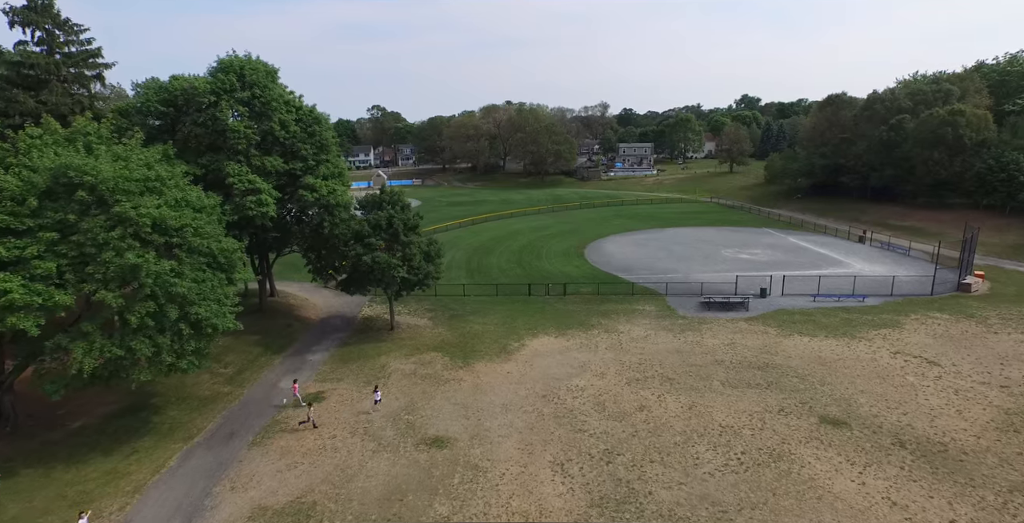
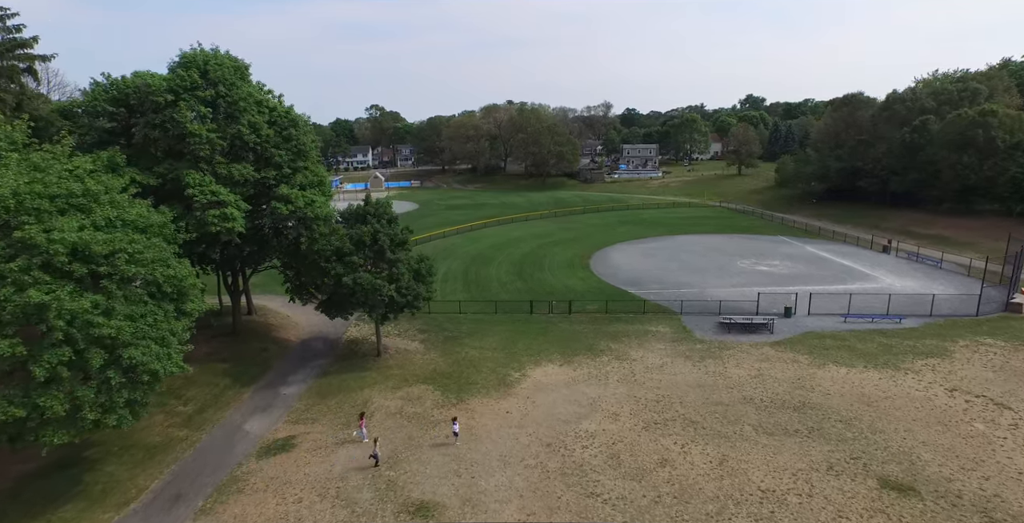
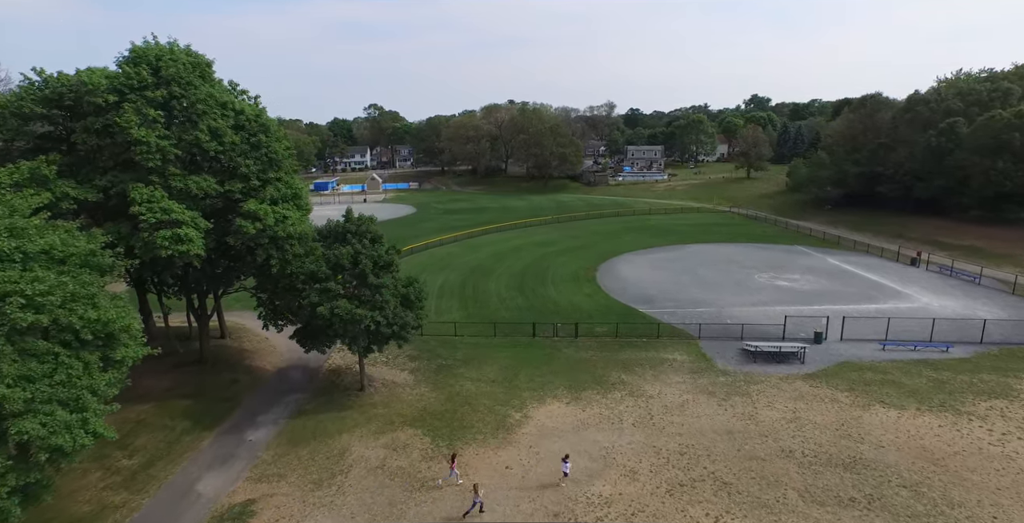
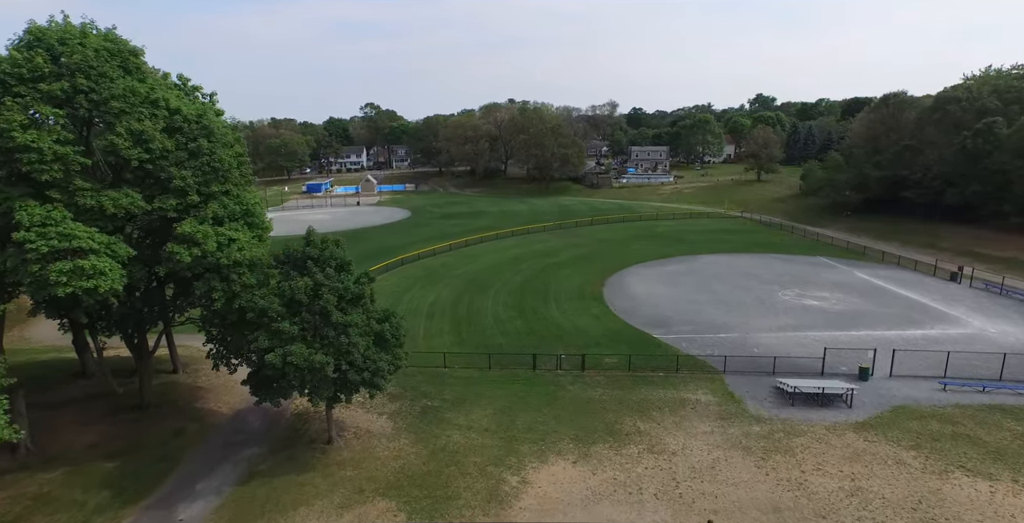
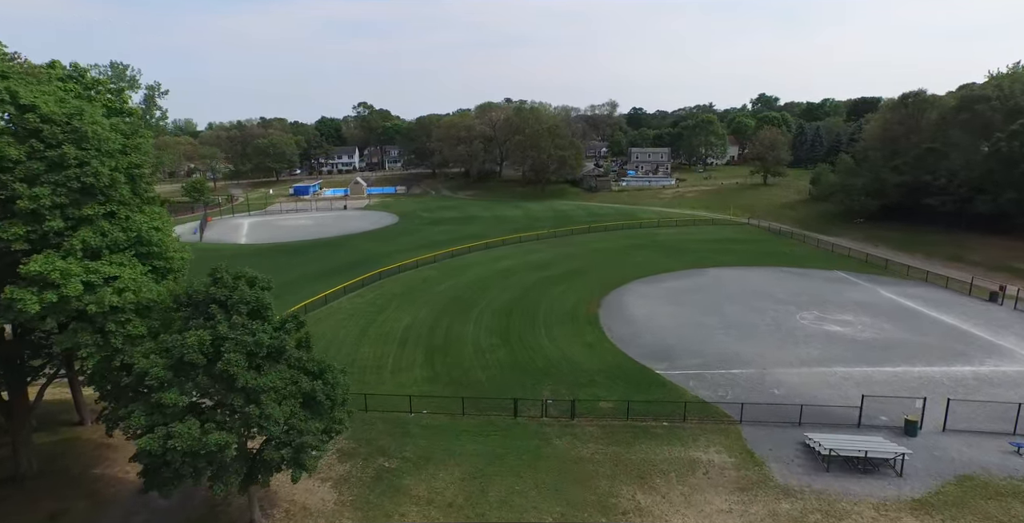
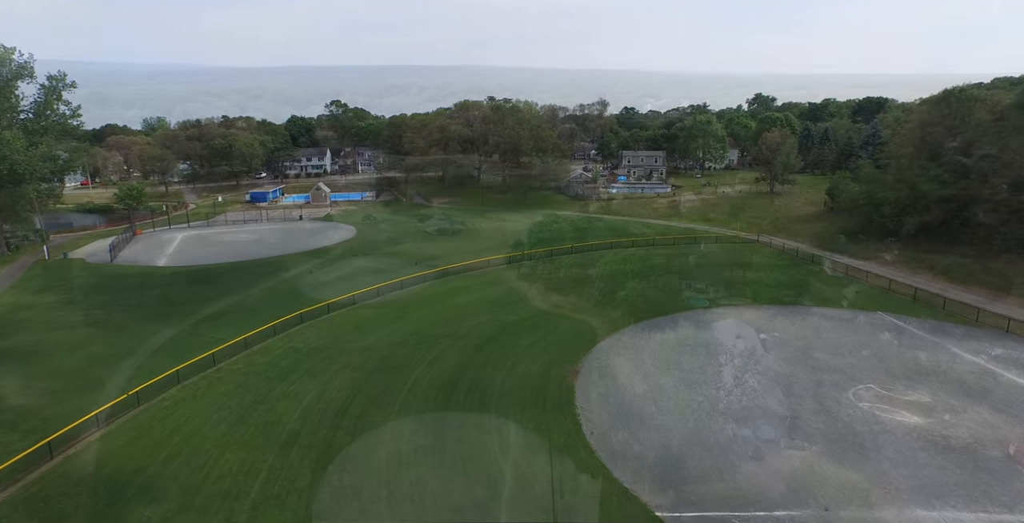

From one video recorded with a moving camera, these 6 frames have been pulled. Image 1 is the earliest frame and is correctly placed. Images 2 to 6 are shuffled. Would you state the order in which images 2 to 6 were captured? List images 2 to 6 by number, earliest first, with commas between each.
2, 3, 4, 5, 6
